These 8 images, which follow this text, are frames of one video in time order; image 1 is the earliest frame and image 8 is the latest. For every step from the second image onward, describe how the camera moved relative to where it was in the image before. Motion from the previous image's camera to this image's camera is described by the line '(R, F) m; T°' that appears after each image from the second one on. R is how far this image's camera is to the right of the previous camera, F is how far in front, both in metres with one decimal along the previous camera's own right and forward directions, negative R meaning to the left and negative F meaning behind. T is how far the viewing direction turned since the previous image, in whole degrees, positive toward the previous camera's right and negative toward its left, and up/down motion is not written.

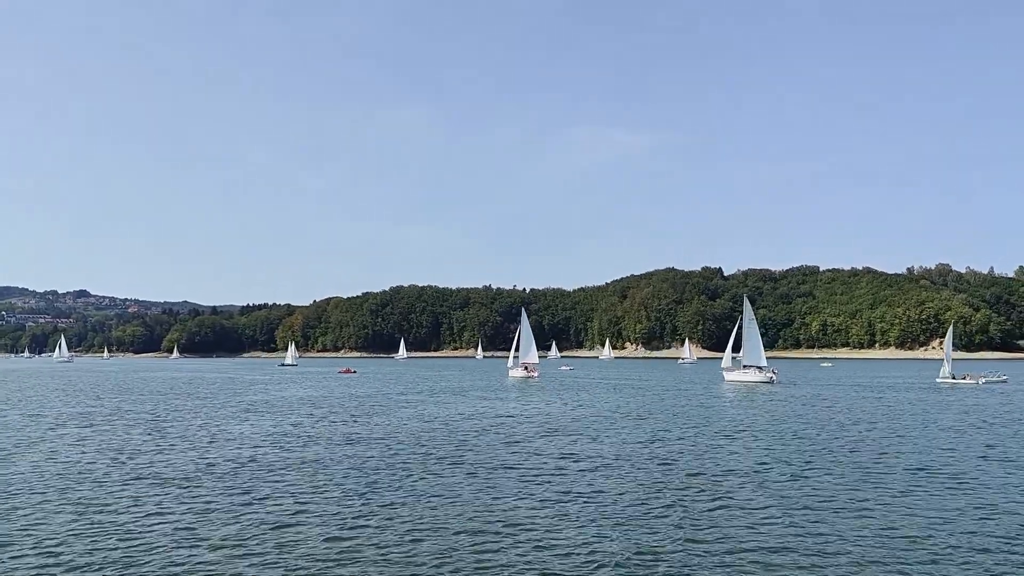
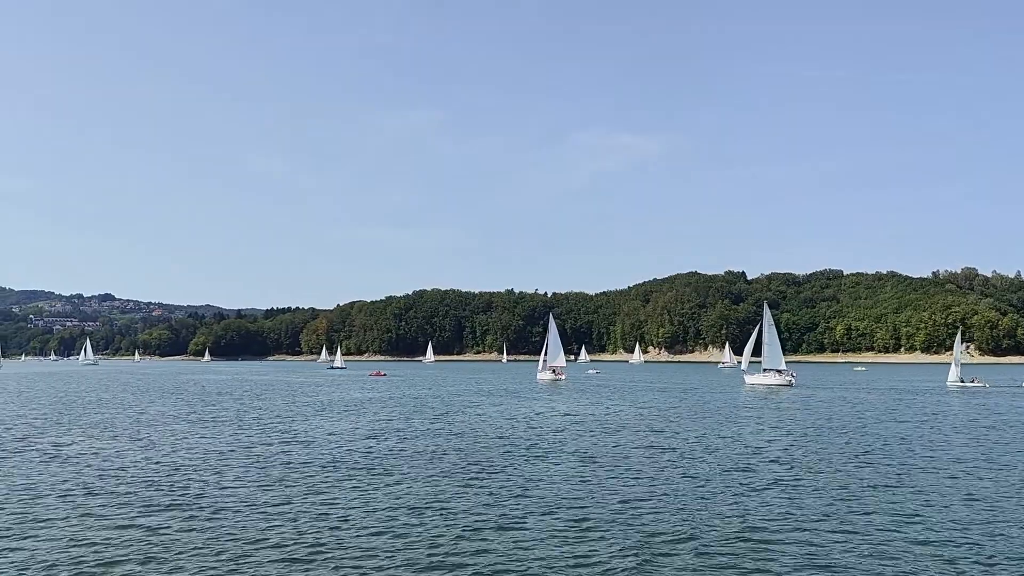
(-1.6, -2.5) m; -1°
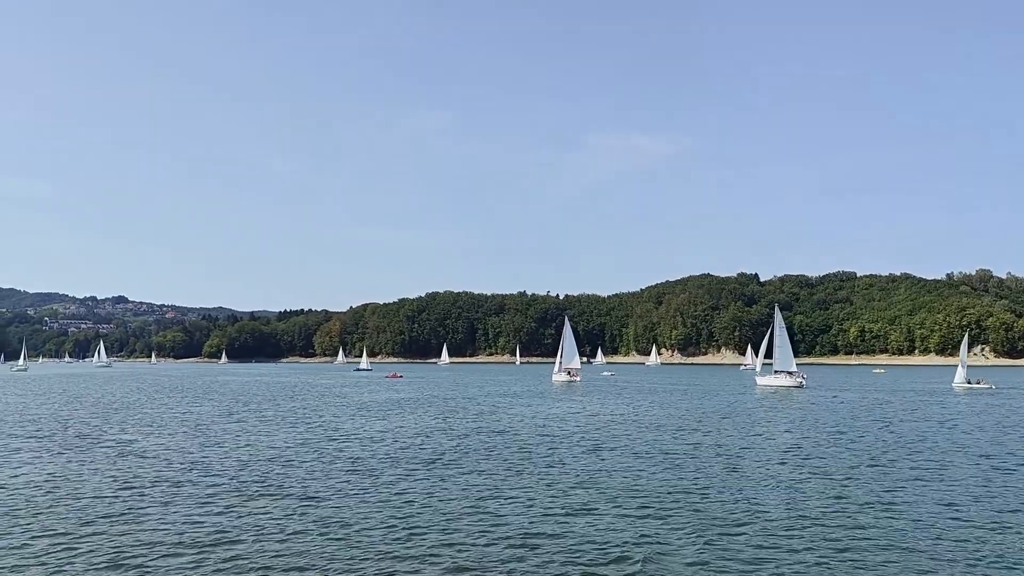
(-0.9, -1.3) m; -1°
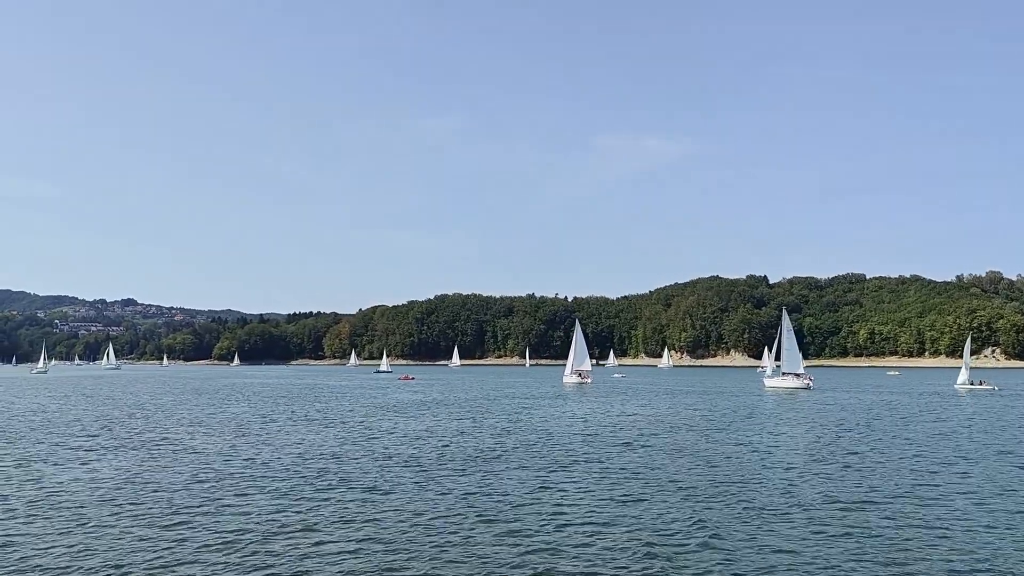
(-0.8, -1.1) m; 0°
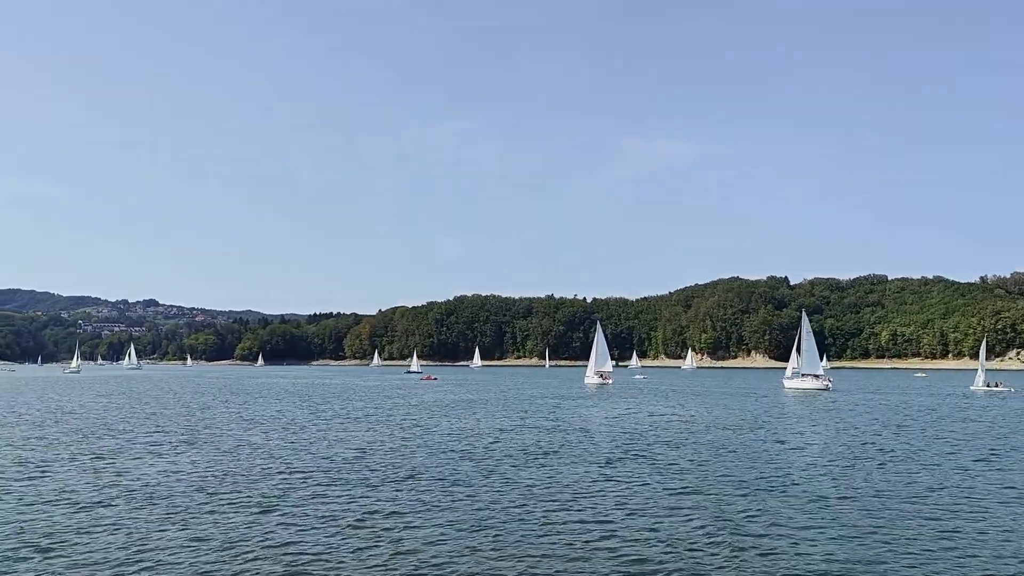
(-0.9, -1.2) m; -1°
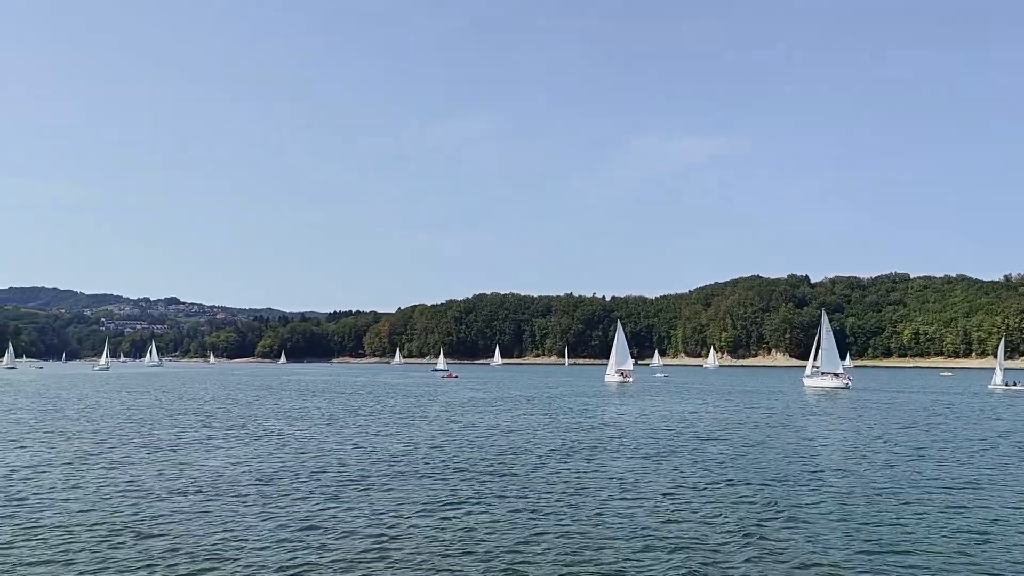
(-0.7, -0.8) m; -1°
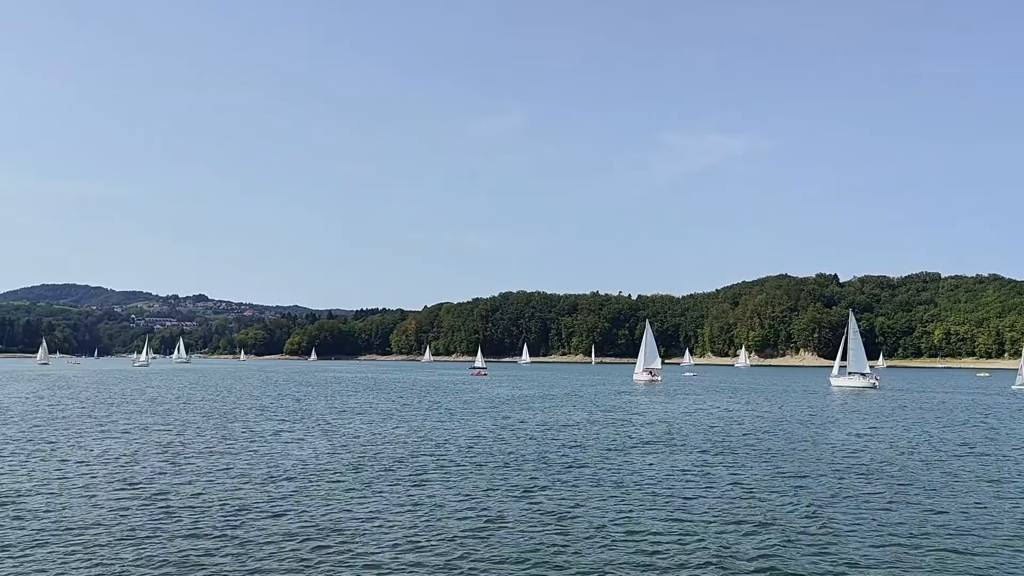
(-1.1, -1.5) m; -2°
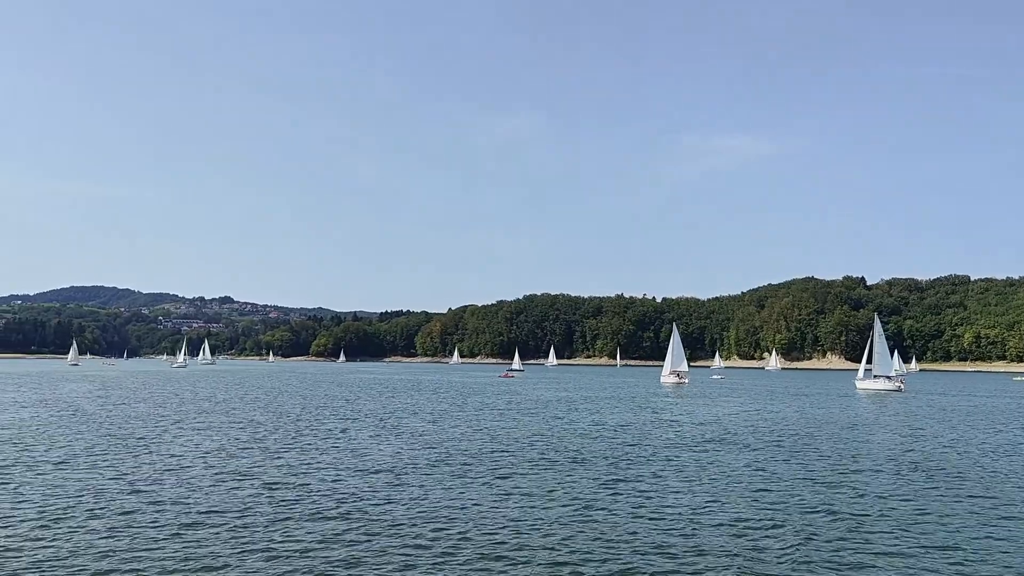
(-1.3, -1.7) m; -2°
